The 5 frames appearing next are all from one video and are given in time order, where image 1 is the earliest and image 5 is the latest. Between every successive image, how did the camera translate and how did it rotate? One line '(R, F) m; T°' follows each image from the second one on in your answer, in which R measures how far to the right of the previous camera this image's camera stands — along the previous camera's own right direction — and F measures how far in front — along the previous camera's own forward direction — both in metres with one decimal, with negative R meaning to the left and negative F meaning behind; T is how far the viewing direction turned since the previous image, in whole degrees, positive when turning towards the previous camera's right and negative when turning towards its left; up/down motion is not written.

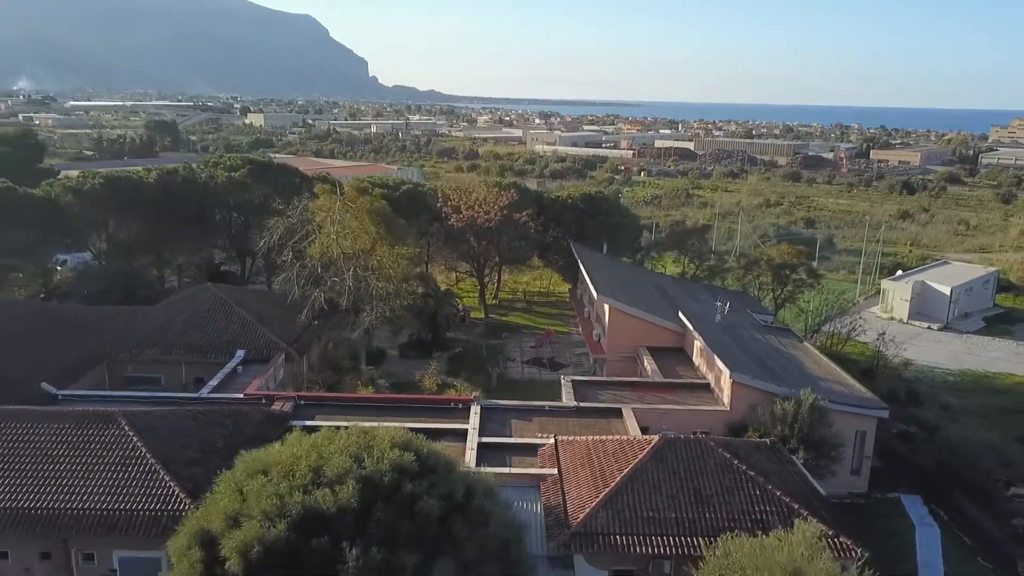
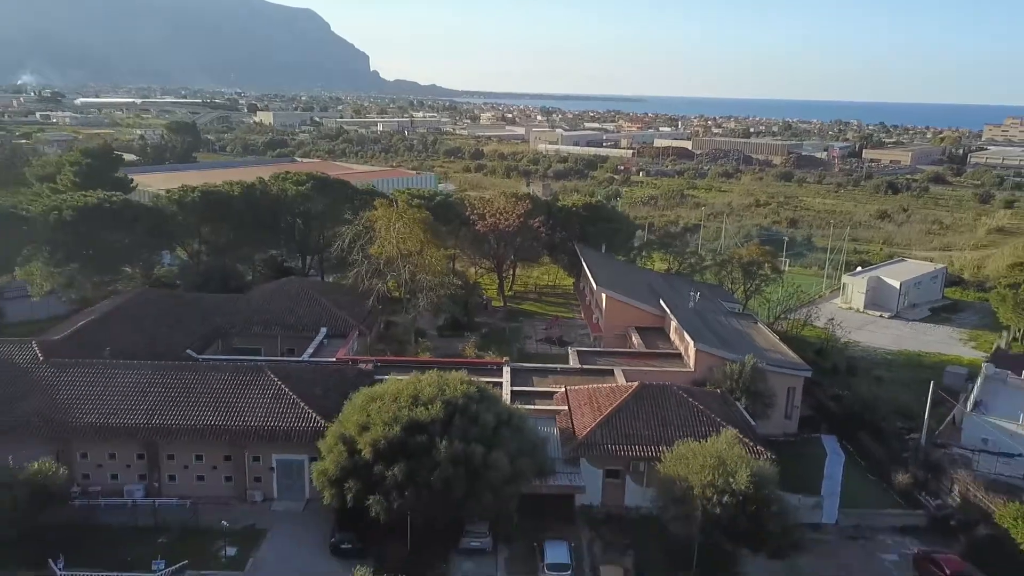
(-0.3, -2.5) m; 0°
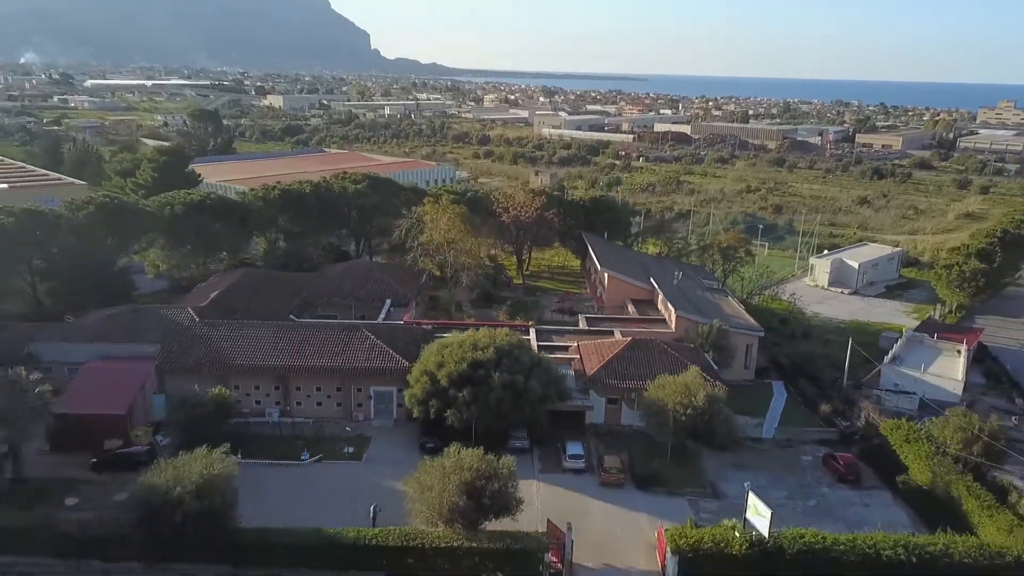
(-0.4, -3.1) m; 0°
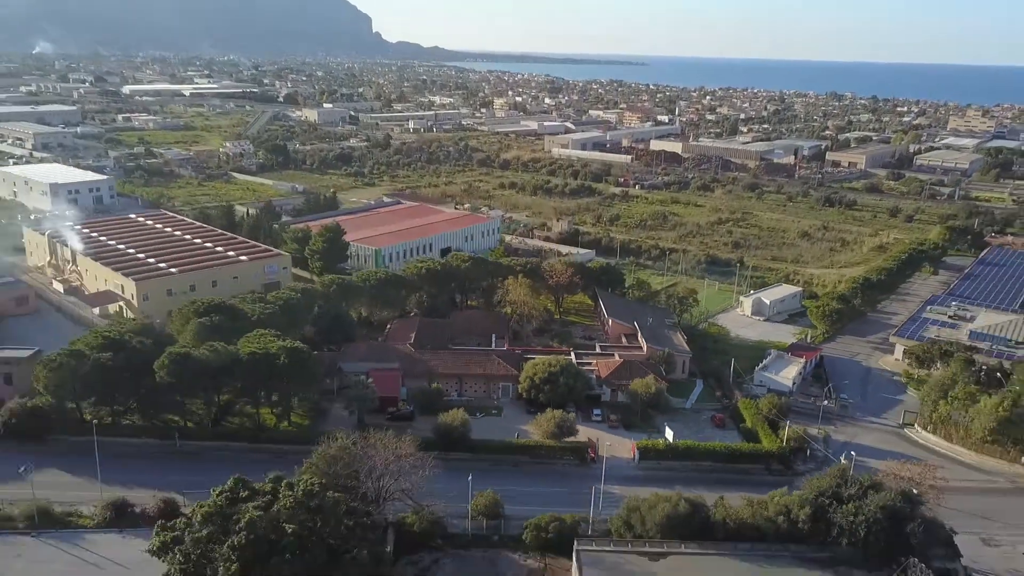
(-1.6, -12.0) m; 0°
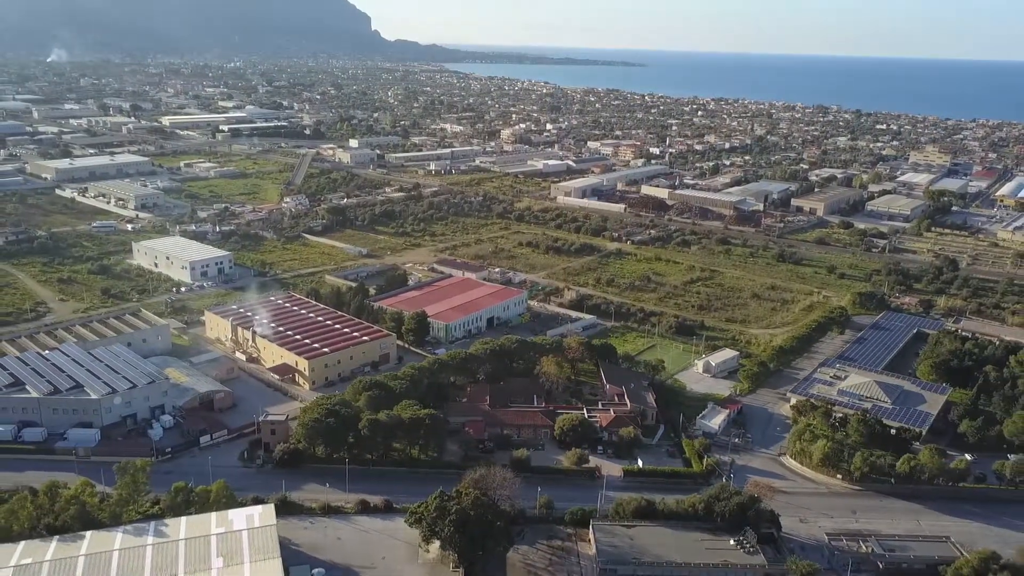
(-2.0, -15.7) m; 0°
